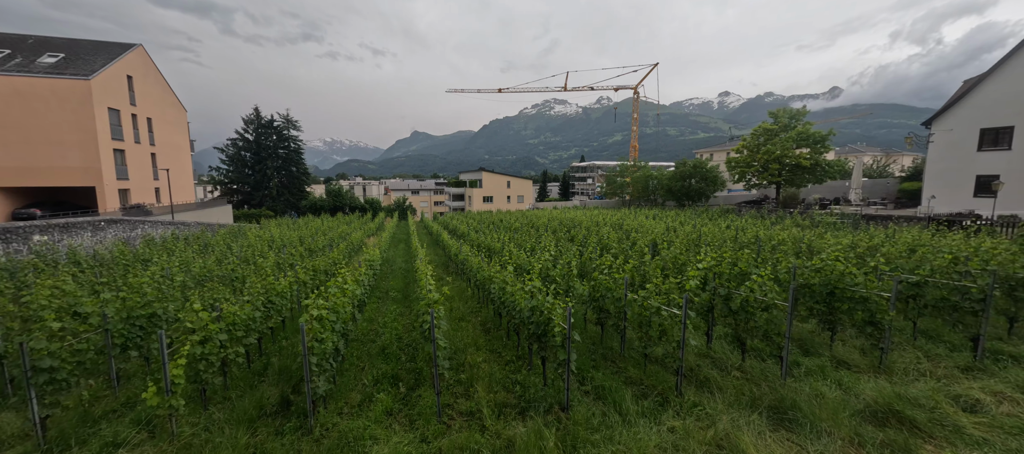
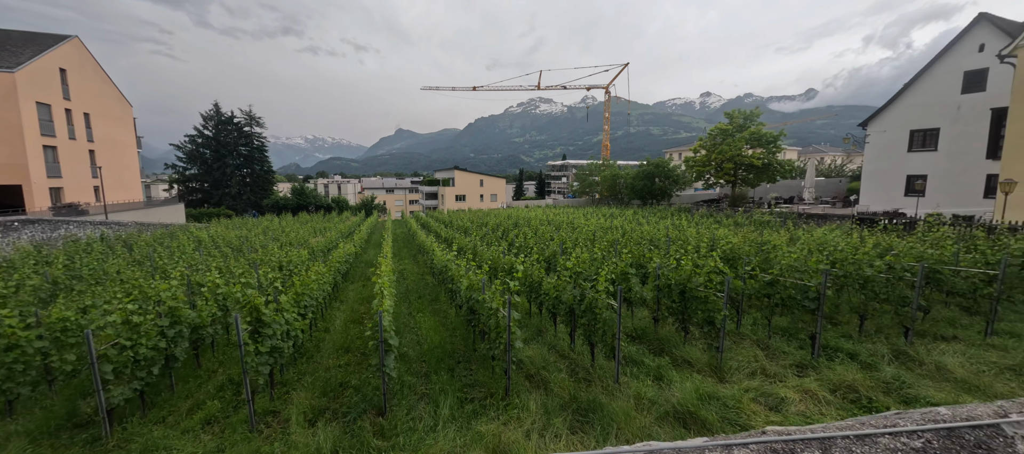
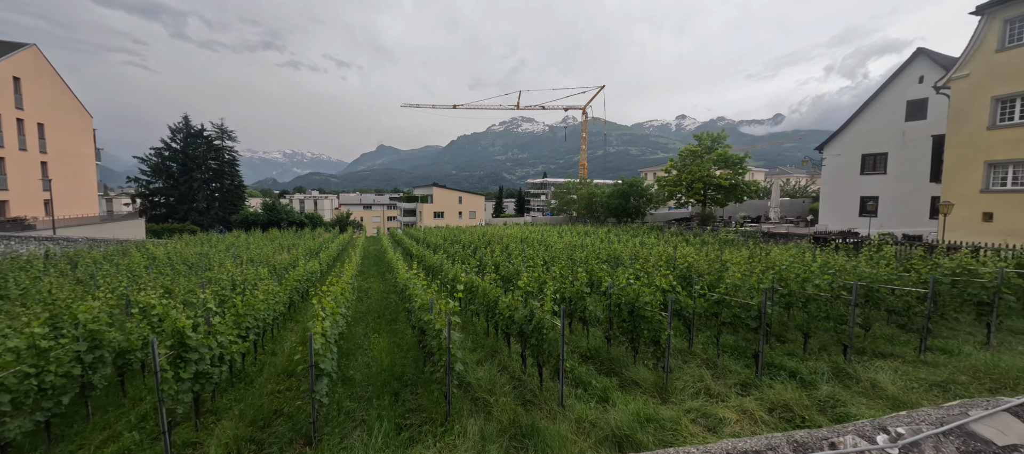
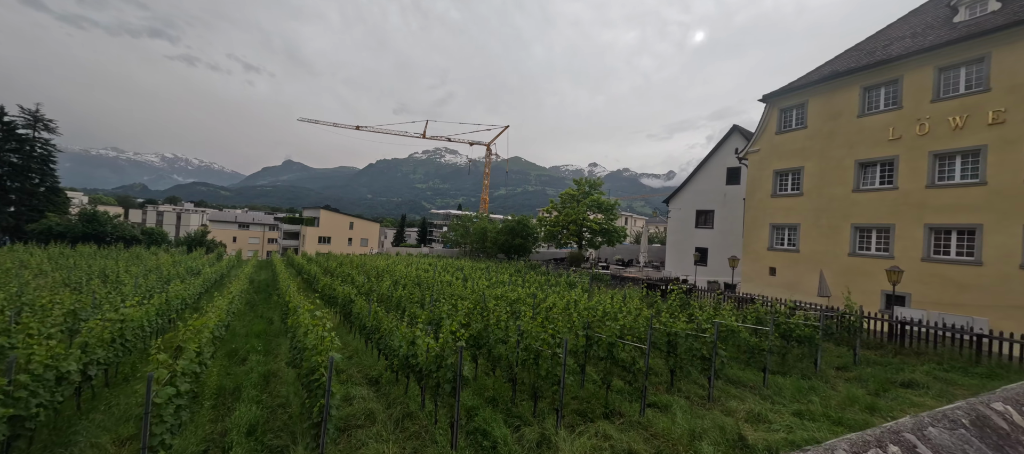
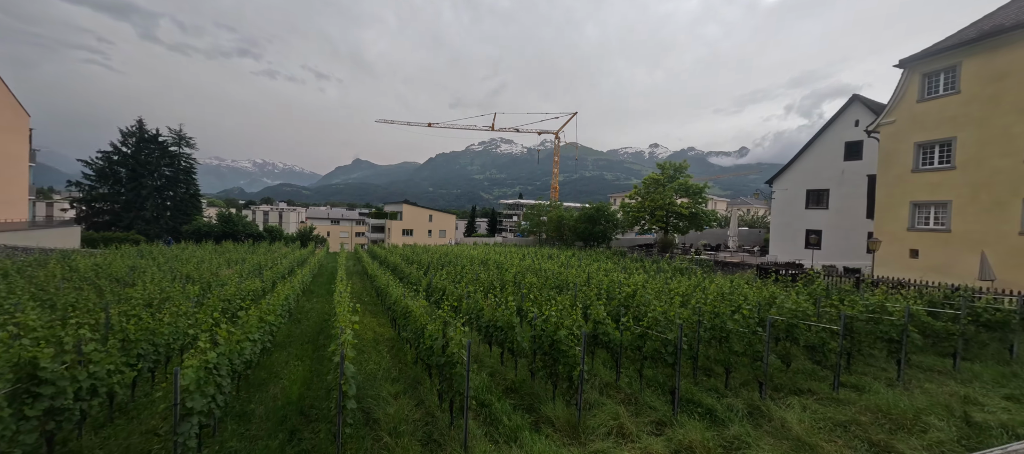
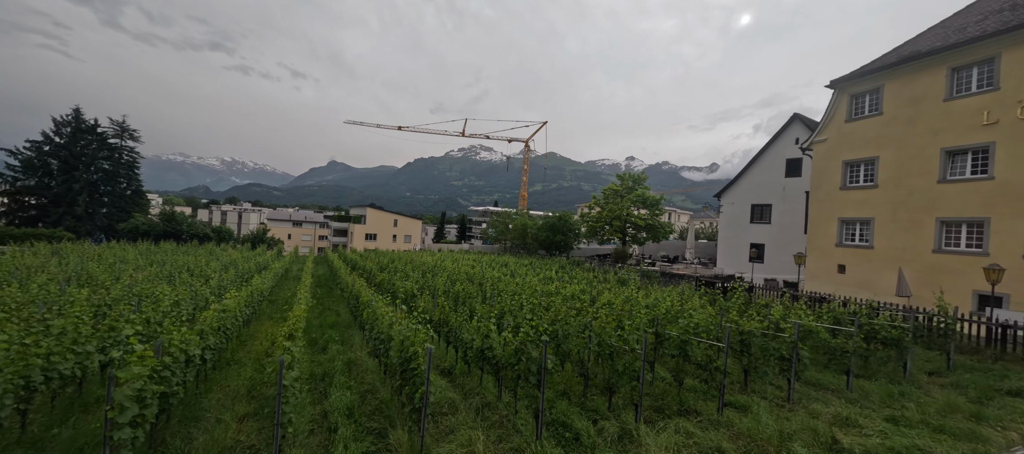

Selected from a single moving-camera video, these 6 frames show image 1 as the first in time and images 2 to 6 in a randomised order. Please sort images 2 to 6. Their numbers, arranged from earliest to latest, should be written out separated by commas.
2, 3, 5, 6, 4
